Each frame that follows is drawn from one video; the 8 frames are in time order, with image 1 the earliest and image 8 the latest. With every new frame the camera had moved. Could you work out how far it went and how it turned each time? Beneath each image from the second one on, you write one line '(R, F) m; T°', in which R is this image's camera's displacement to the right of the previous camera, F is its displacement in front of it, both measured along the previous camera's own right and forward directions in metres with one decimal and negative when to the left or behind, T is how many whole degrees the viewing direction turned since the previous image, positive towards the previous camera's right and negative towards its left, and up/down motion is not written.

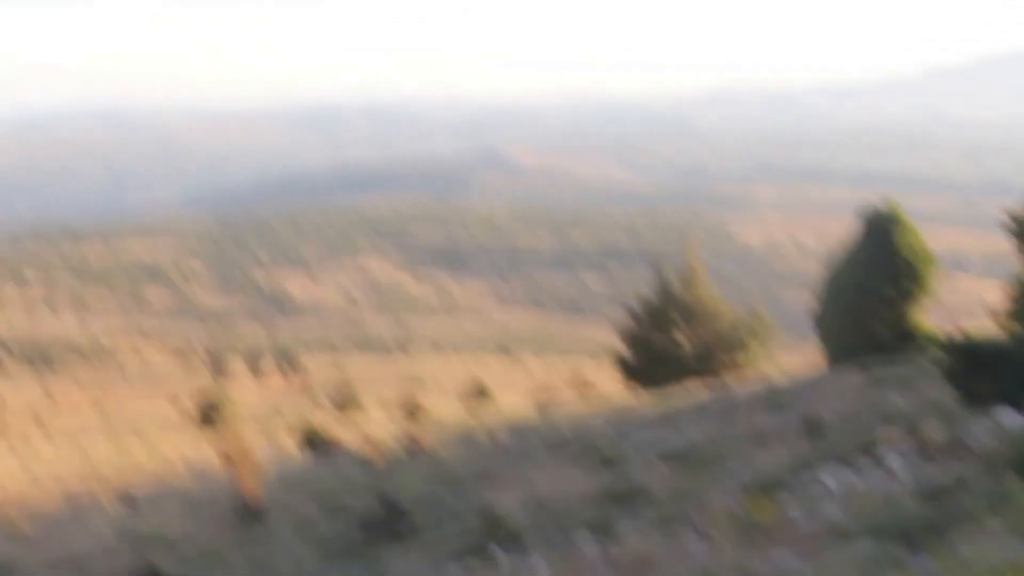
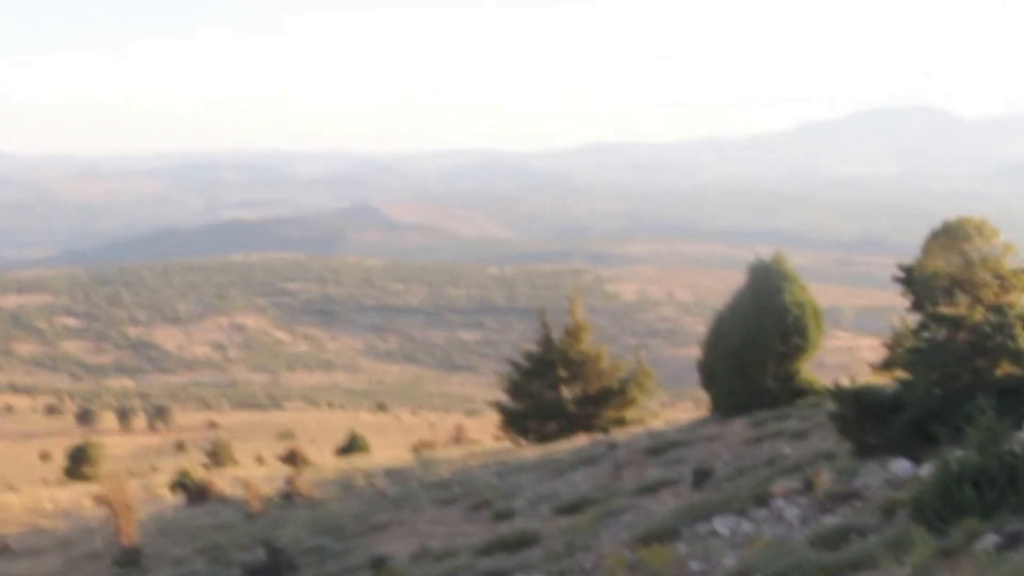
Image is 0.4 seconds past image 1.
(-0.2, +0.1) m; +3°
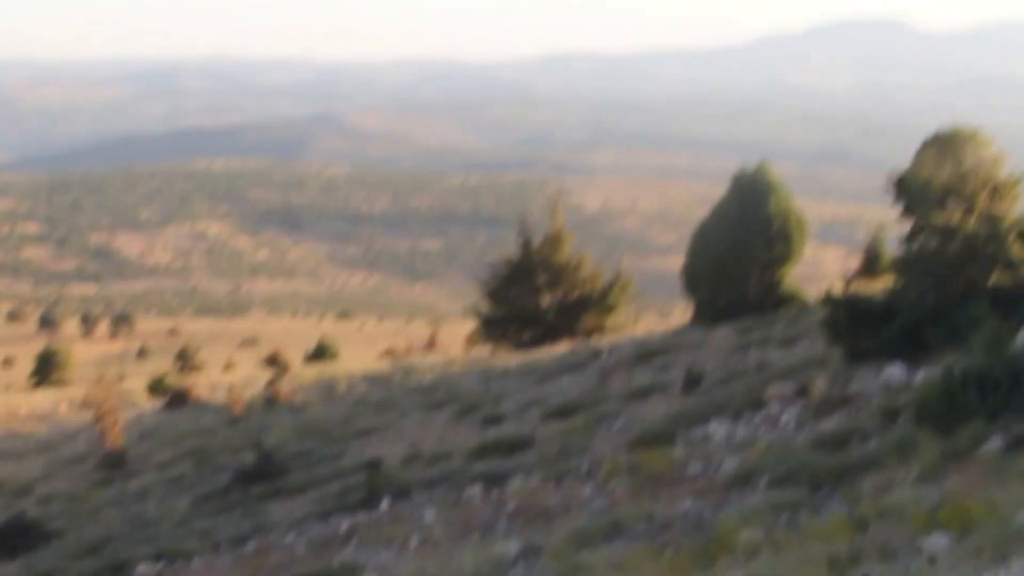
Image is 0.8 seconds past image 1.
(-0.4, -0.1) m; +2°
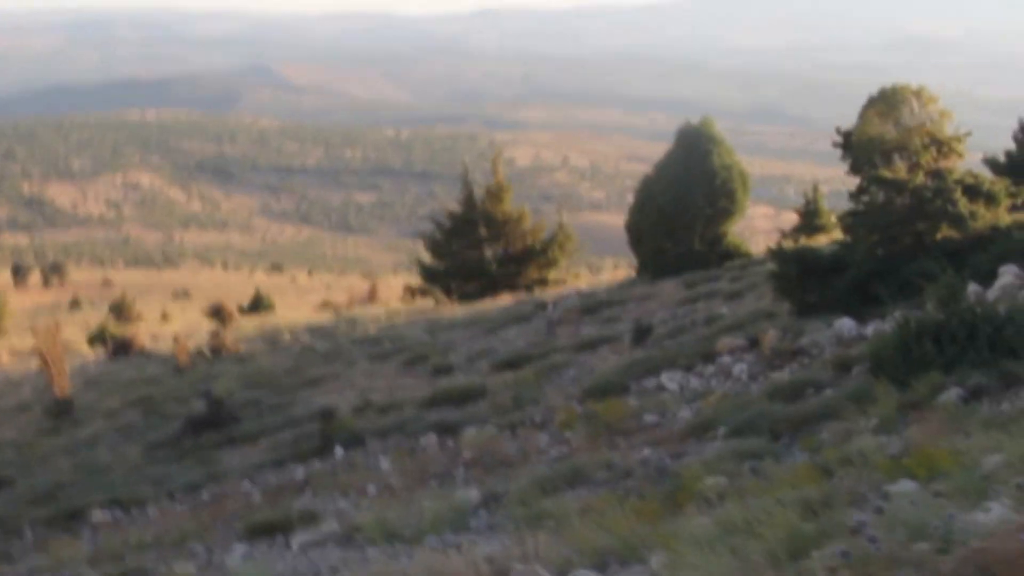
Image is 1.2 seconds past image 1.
(-0.2, -0.2) m; +2°
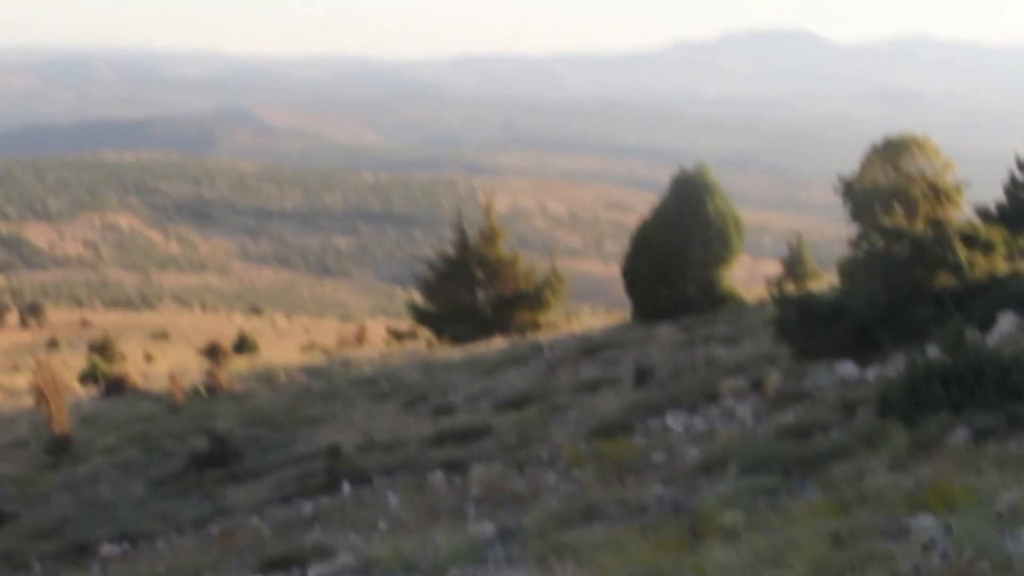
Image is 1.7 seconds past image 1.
(-0.3, -0.3) m; +1°
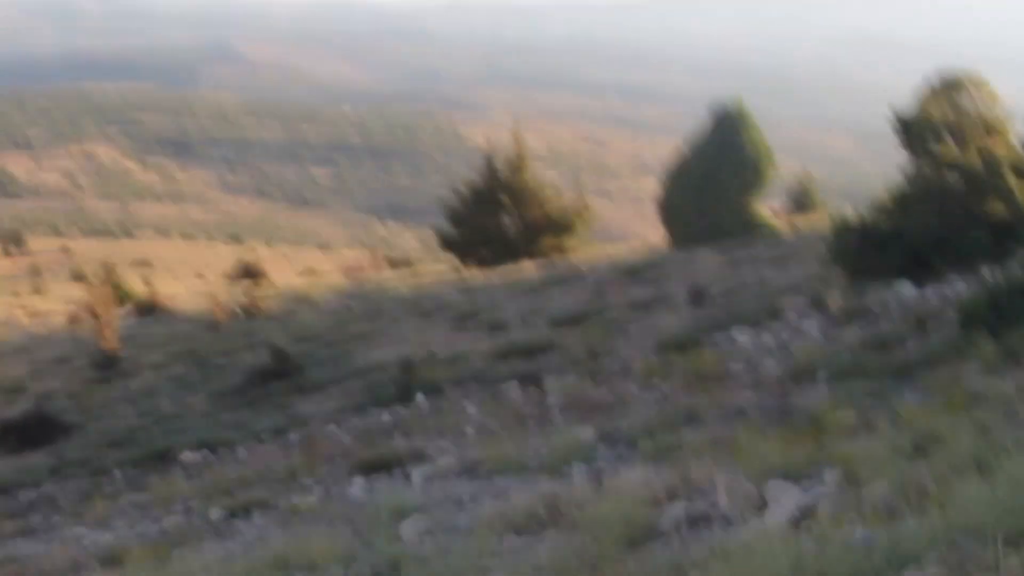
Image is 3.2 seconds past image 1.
(-1.2, -0.7) m; +3°
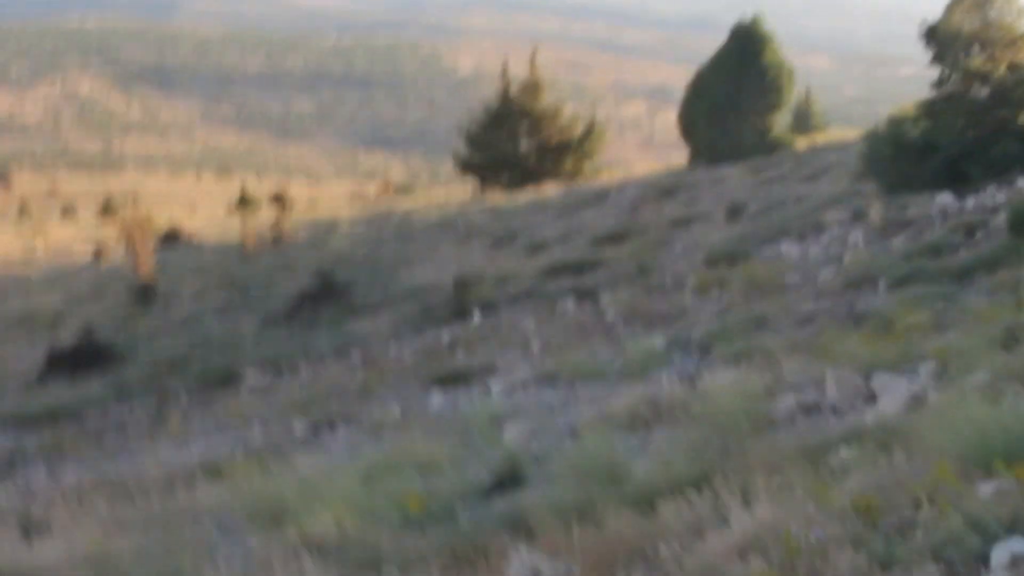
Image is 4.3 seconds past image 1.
(-0.9, -0.7) m; +2°
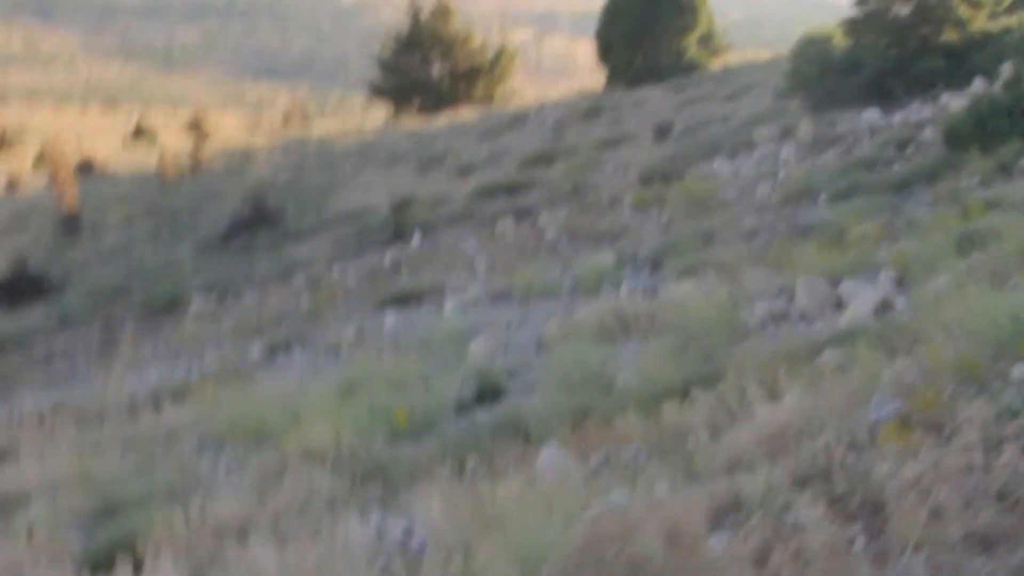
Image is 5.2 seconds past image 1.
(-0.6, -0.4) m; +4°
